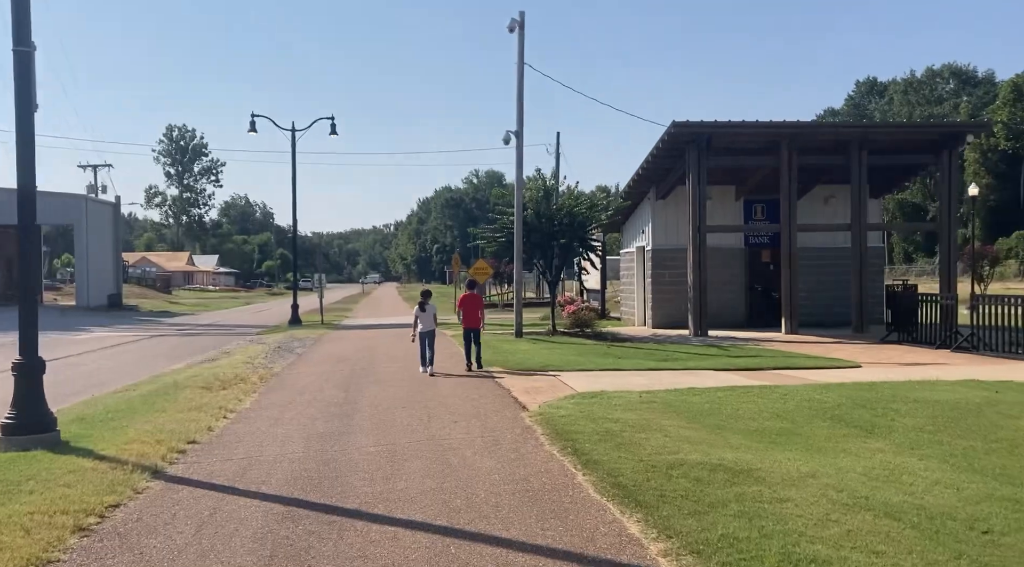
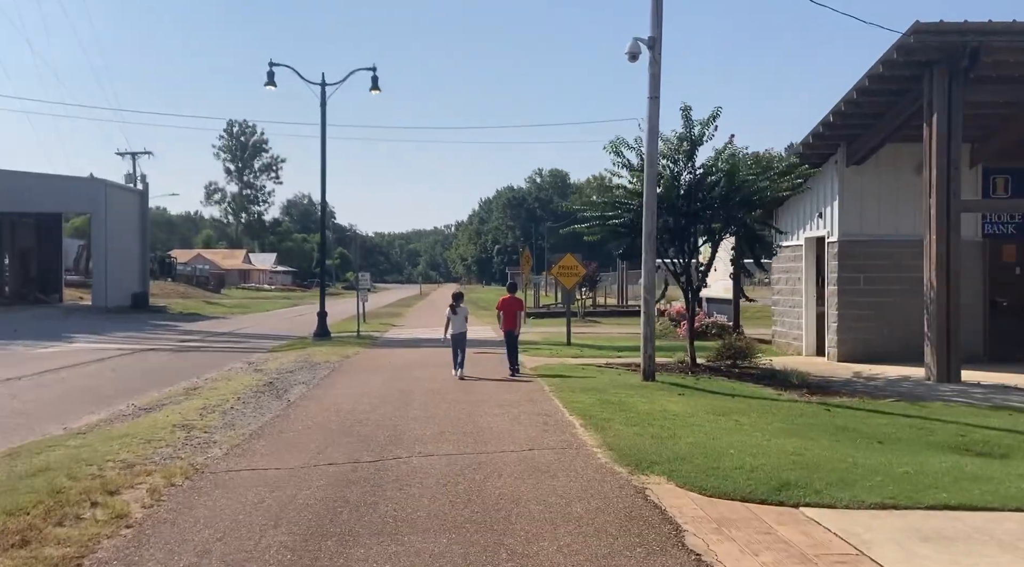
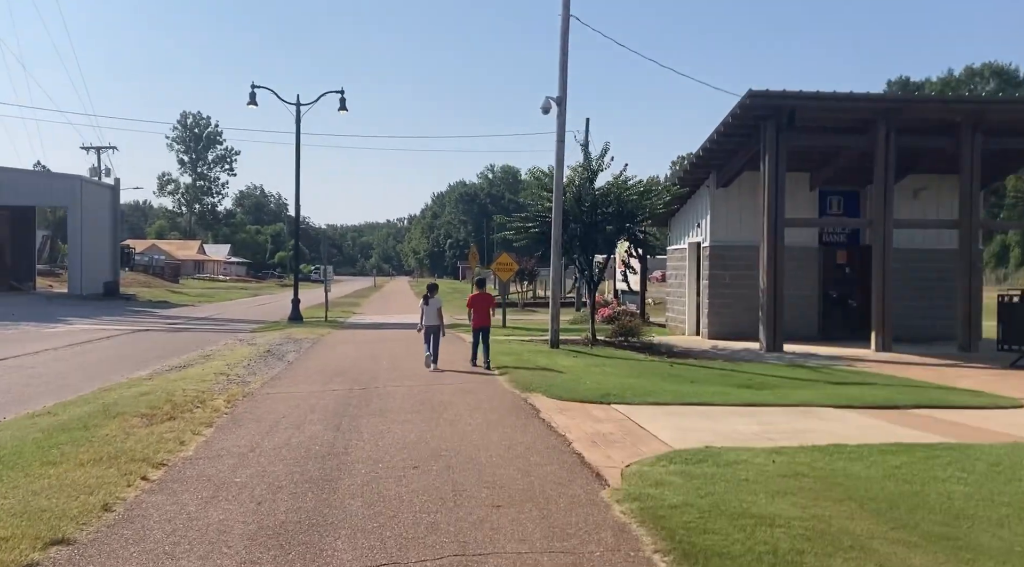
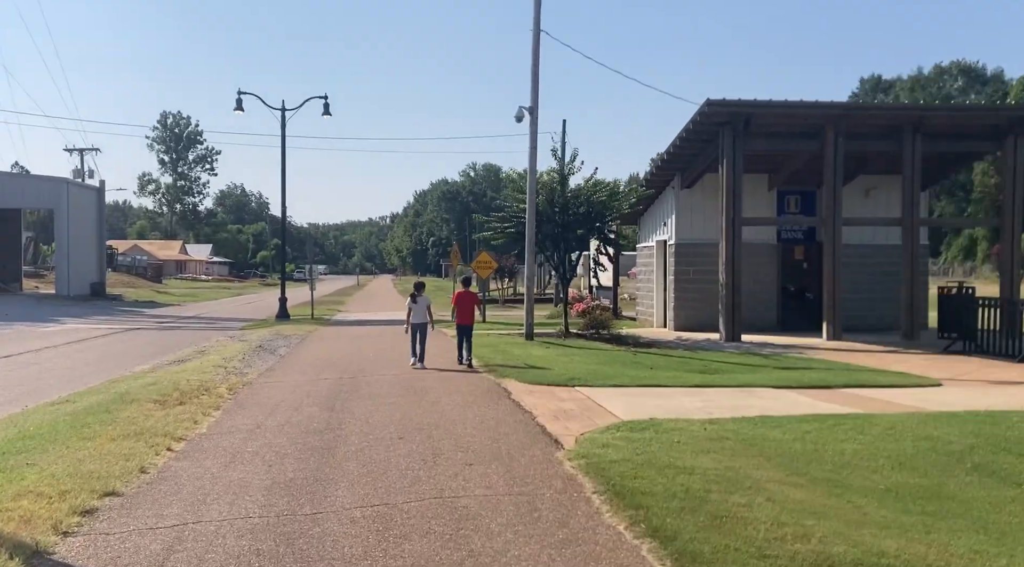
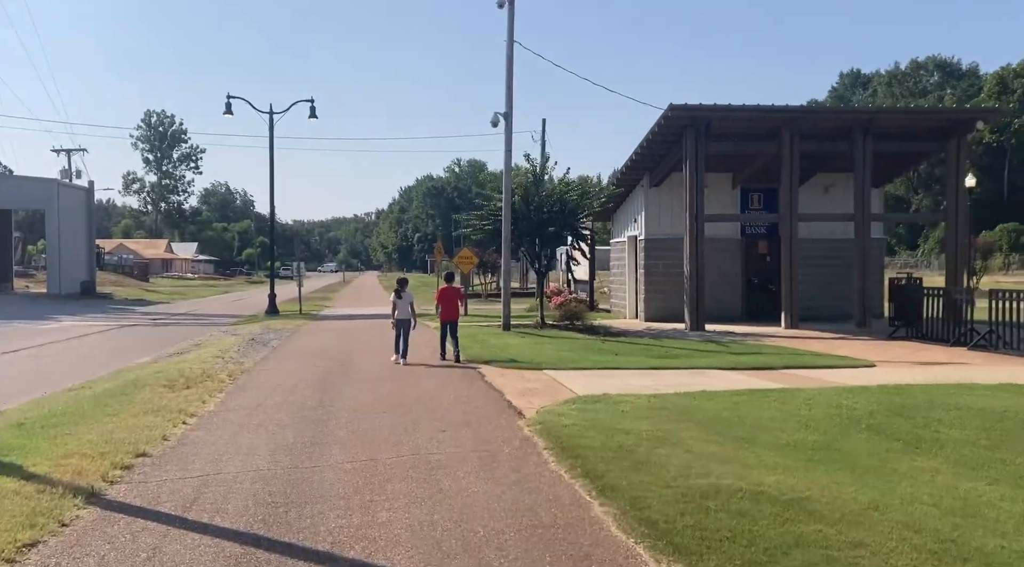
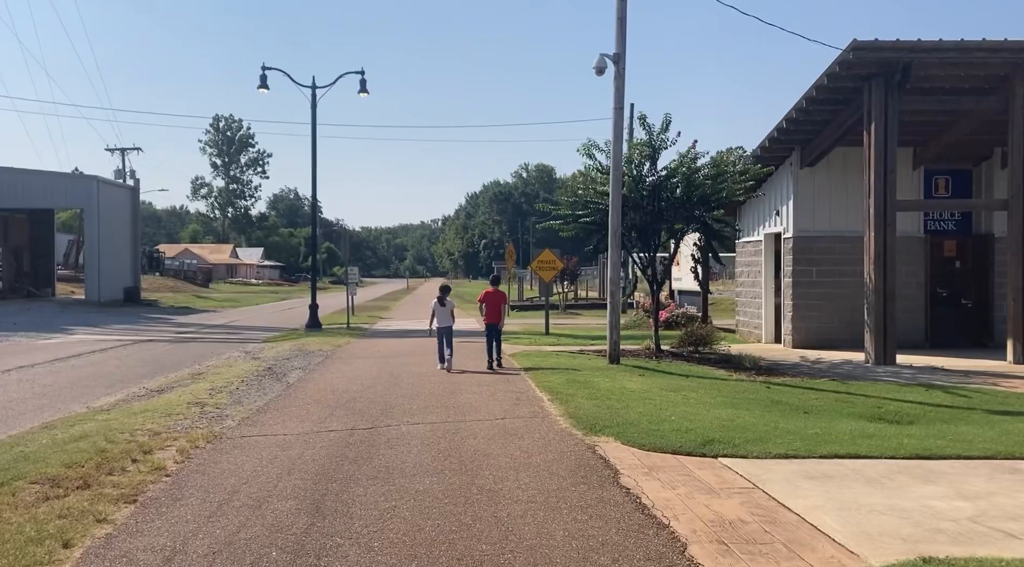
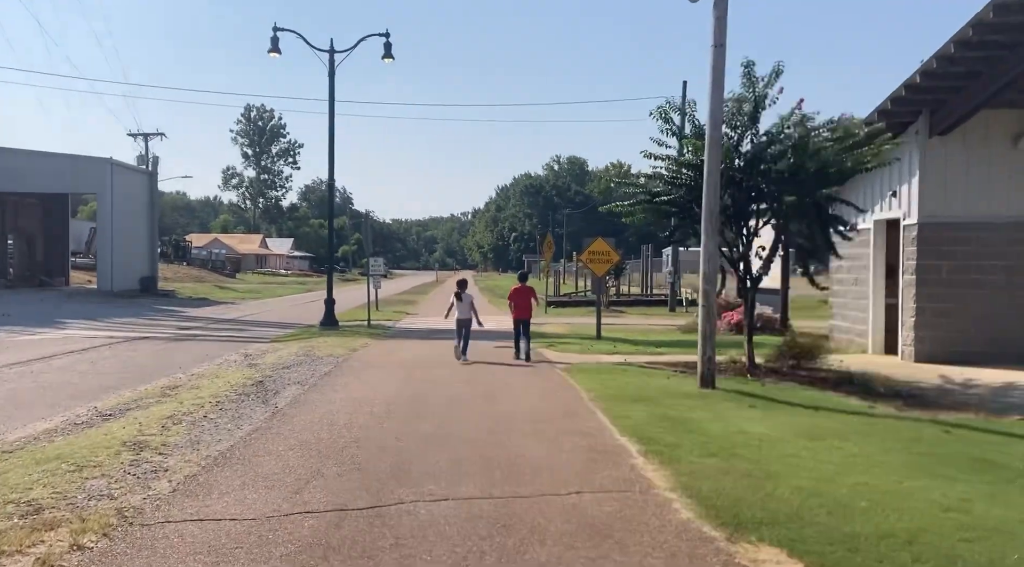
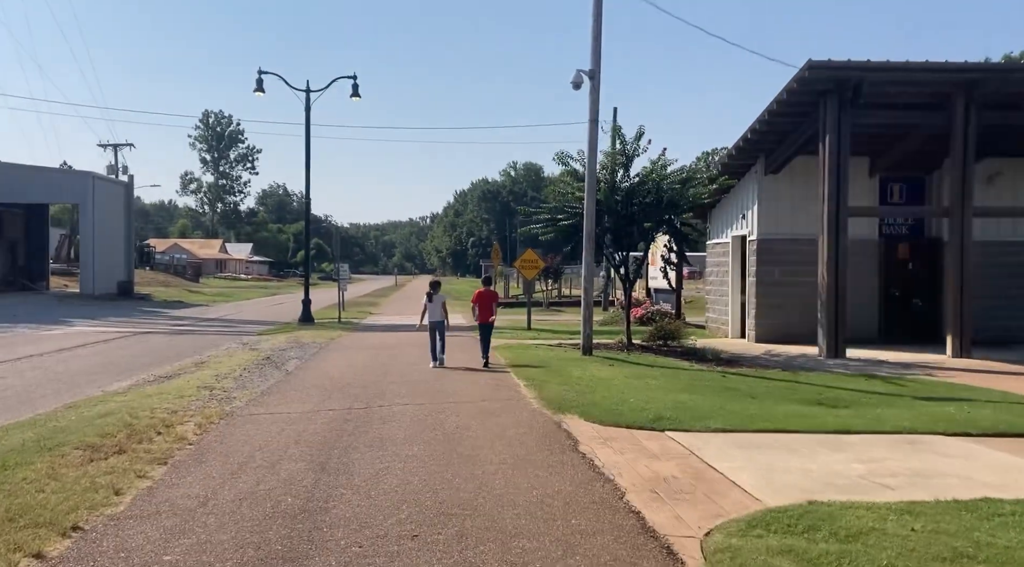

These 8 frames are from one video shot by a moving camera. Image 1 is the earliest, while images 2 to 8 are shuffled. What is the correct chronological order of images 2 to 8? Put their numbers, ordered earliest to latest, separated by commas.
5, 4, 3, 8, 6, 2, 7
